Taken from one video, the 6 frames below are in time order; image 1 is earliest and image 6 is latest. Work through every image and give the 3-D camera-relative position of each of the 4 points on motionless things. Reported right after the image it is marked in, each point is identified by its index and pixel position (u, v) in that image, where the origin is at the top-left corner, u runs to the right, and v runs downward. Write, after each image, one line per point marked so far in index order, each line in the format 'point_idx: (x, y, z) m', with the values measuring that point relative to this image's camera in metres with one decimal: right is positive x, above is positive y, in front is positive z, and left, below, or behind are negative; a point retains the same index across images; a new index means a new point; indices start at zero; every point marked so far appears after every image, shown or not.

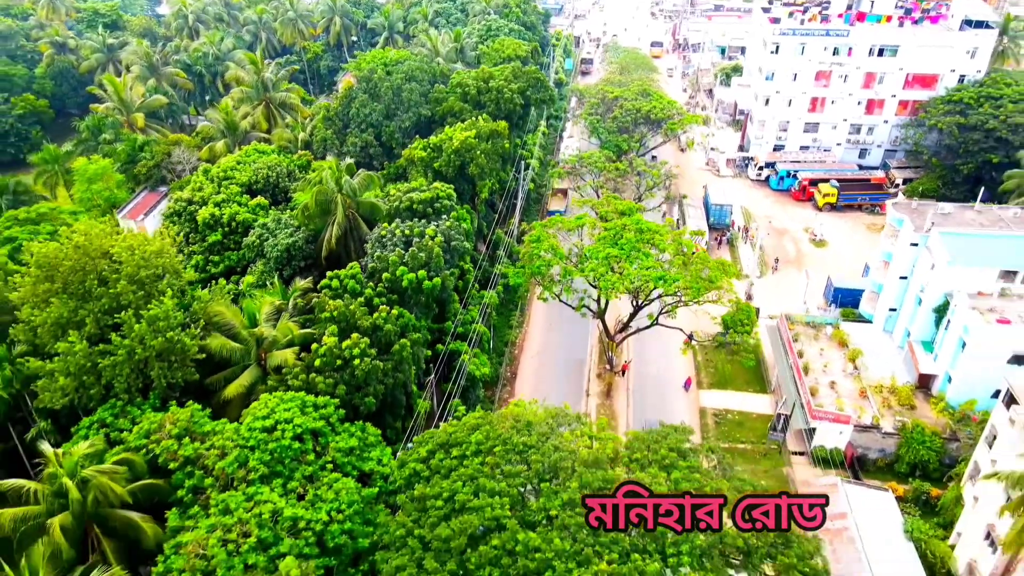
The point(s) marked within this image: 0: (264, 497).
0: (-5.1, -4.3, +15.1) m
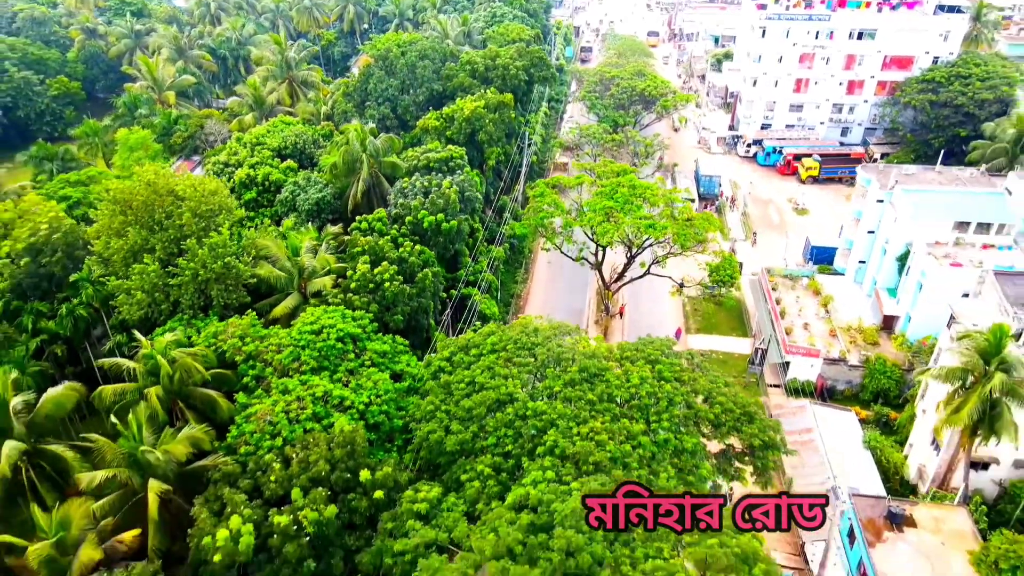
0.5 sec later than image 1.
0: (-4.9, -2.3, +18.2) m
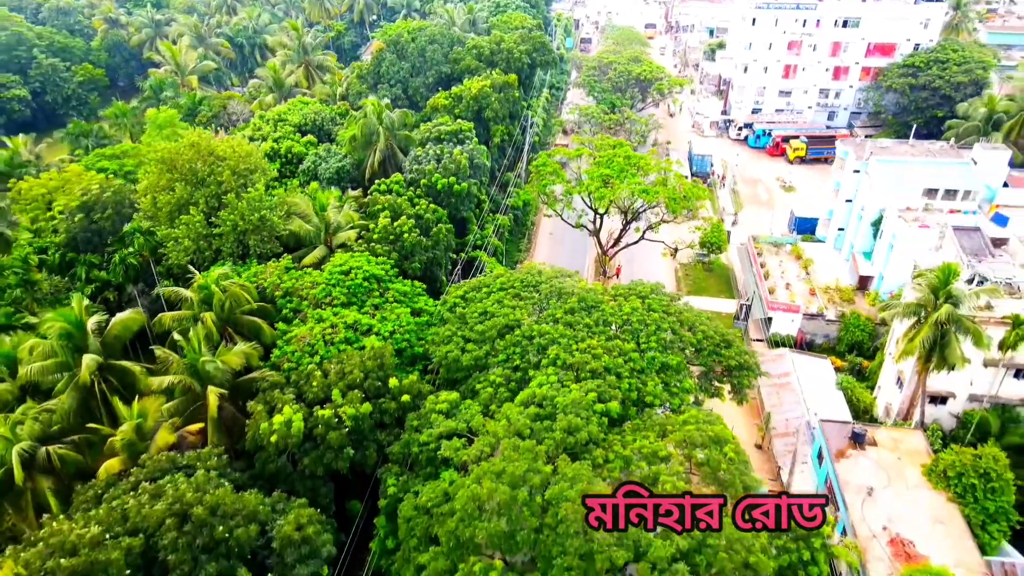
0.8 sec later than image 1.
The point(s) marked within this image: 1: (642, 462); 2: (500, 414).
0: (-4.7, -0.7, +20.7) m
1: (+2.8, -3.7, +15.5) m
2: (-0.2, -2.8, +16.7) m
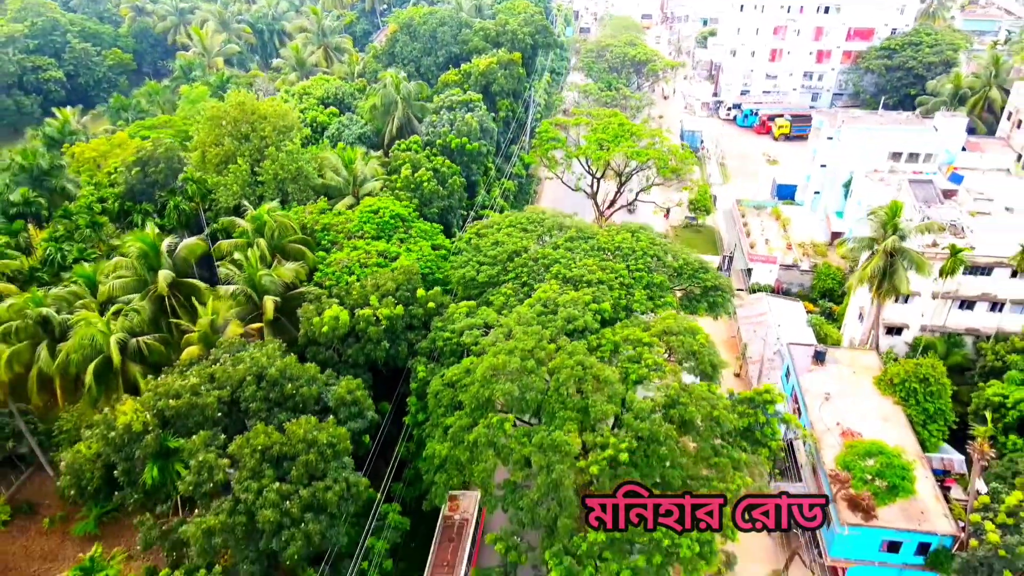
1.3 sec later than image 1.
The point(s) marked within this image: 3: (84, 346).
0: (-4.4, +1.5, +24.1) m
1: (+3.0, -1.6, +18.8) m
2: (0.0, -0.7, +20.1) m
3: (-11.4, -1.5, +19.7) m
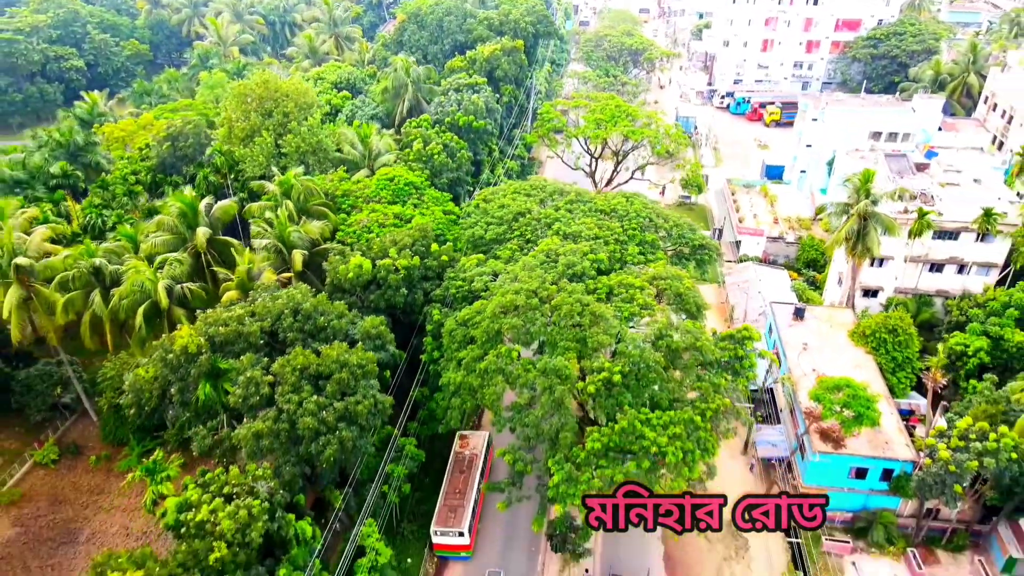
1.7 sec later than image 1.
0: (-4.2, +2.9, +26.3) m
1: (+3.2, -0.1, +21.1) m
2: (+0.2, +0.8, +22.3) m
3: (-11.2, -0.1, +21.9) m
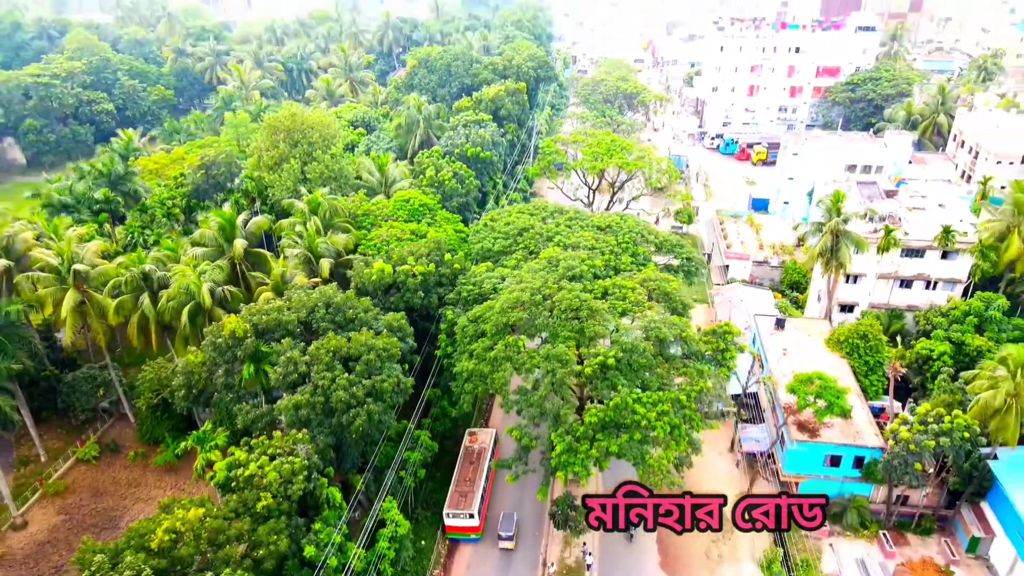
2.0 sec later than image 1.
0: (-4.1, +2.5, +29.1) m
1: (+3.4, -0.2, +23.7) m
2: (+0.4, +0.6, +25.0) m
3: (-11.0, -0.2, +24.5) m
